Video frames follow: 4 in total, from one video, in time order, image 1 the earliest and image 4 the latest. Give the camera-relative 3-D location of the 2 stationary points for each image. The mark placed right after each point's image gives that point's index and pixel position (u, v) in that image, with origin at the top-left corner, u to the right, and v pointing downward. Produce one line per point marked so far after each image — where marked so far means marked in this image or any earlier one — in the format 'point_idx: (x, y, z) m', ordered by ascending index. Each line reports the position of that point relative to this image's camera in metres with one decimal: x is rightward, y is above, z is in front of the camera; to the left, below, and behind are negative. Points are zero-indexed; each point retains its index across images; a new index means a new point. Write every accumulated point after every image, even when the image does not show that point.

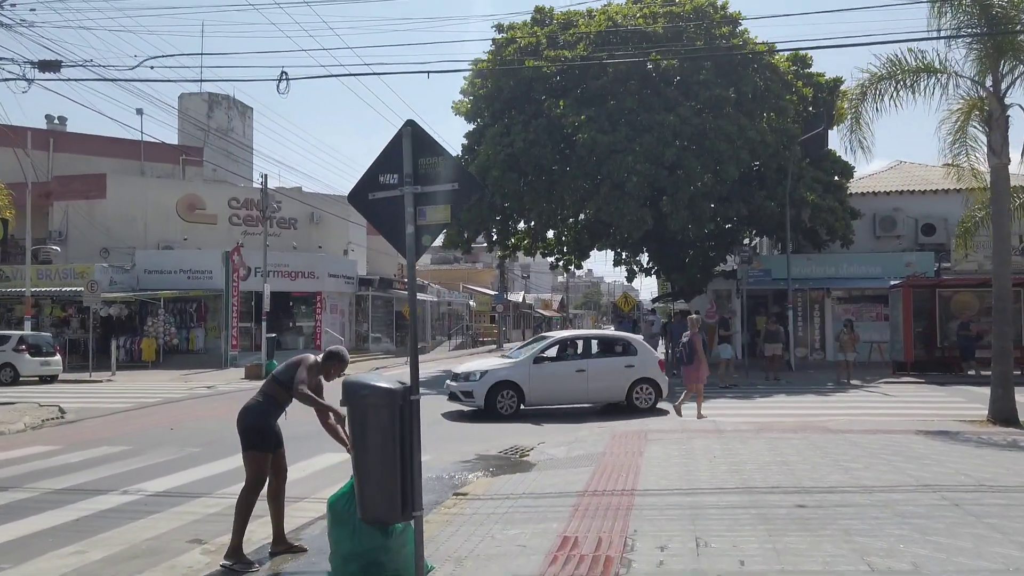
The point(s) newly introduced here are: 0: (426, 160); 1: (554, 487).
0: (-0.6, +0.8, +5.1) m
1: (+0.4, -2.1, +8.0) m
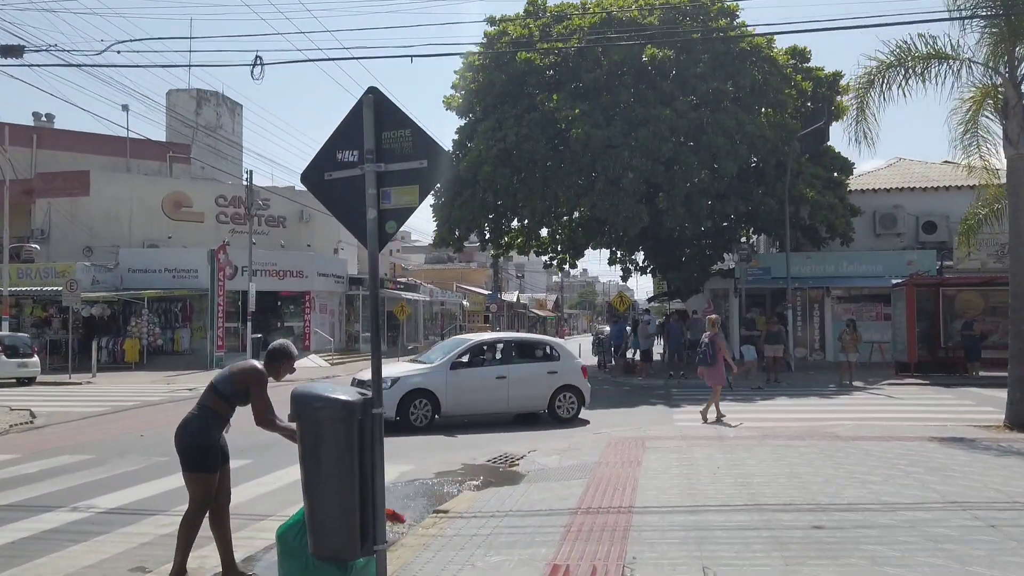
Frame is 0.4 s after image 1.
0: (-0.7, +0.9, +4.4) m
1: (+0.3, -2.0, +7.3) m
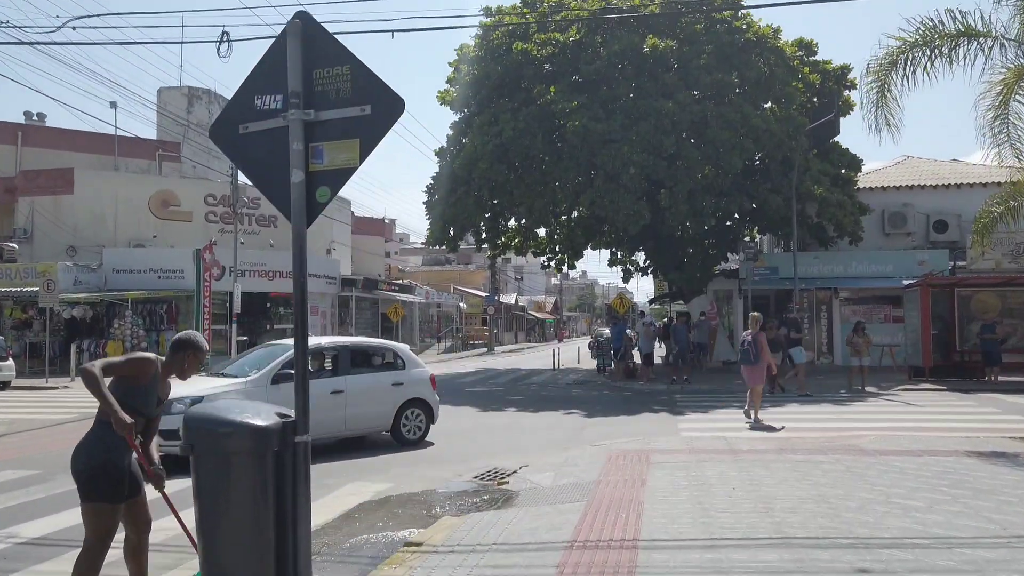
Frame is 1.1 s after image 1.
0: (-0.8, +0.9, +3.4) m
1: (+0.2, -2.0, +6.3) m
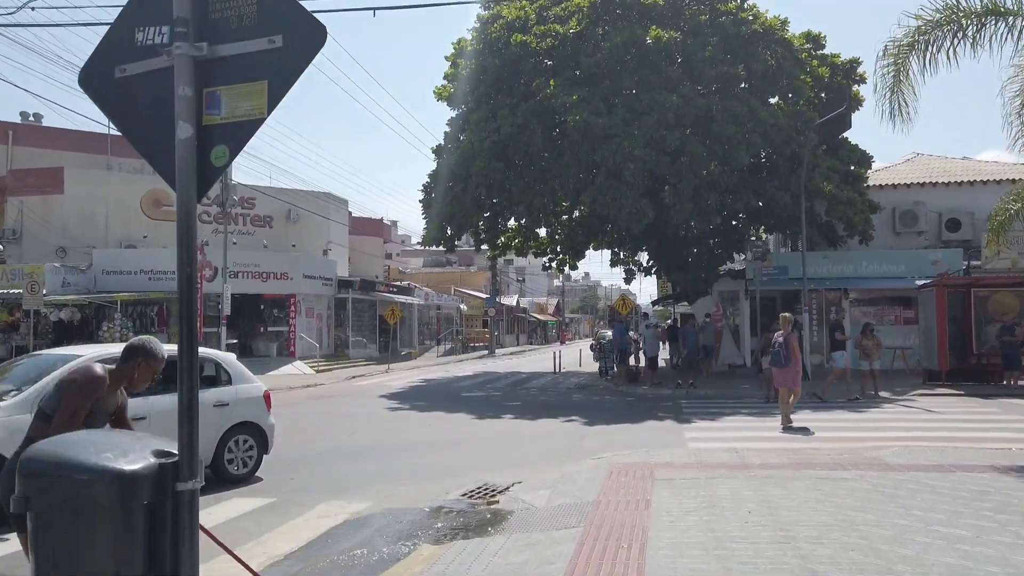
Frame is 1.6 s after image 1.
0: (-0.9, +1.0, +2.5) m
1: (+0.1, -2.0, +5.4) m
